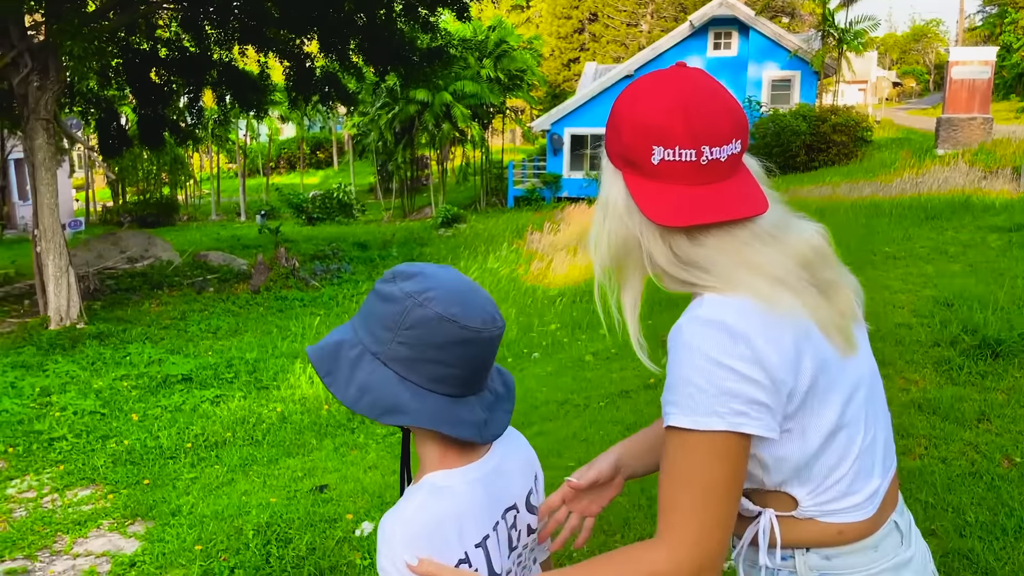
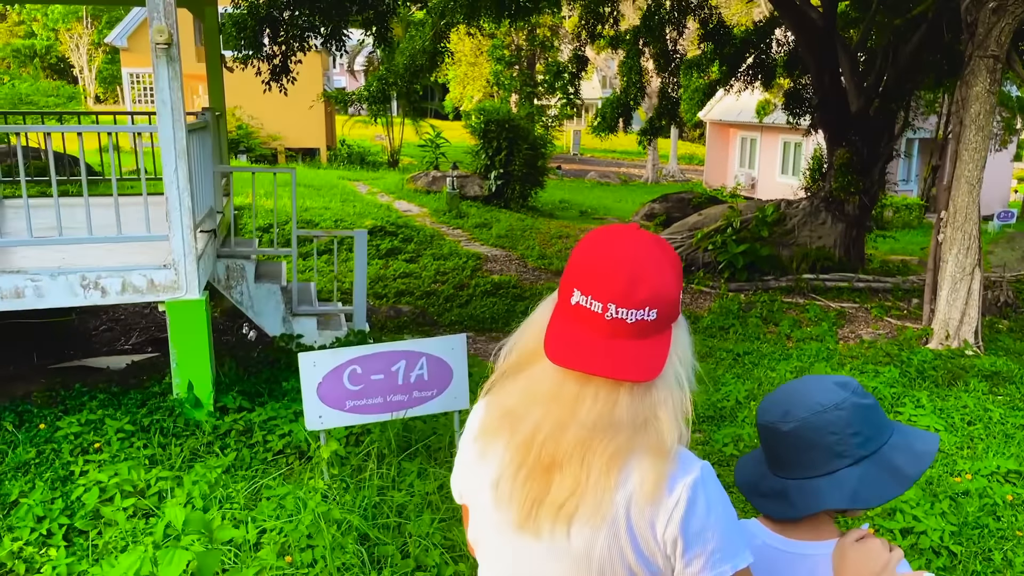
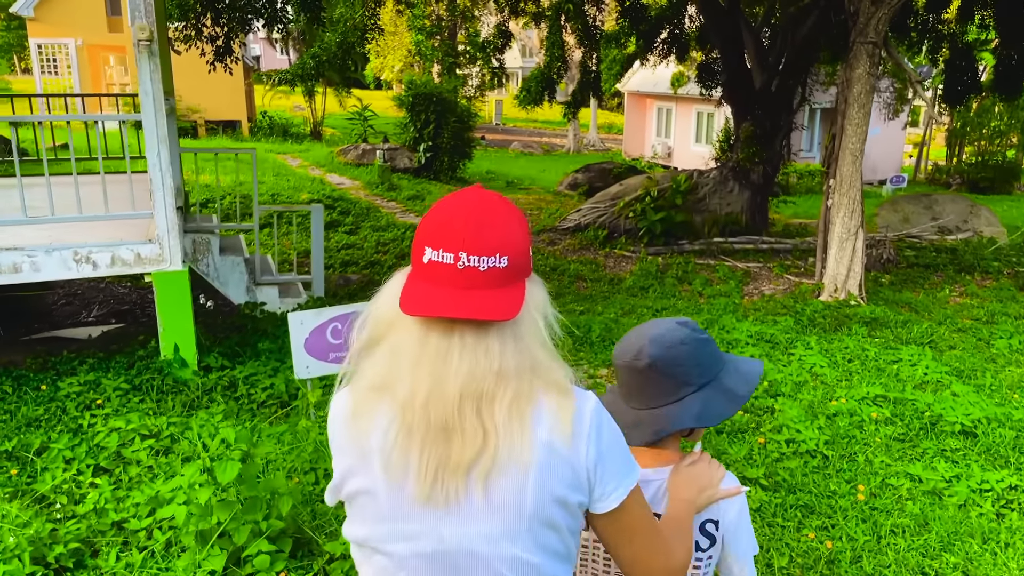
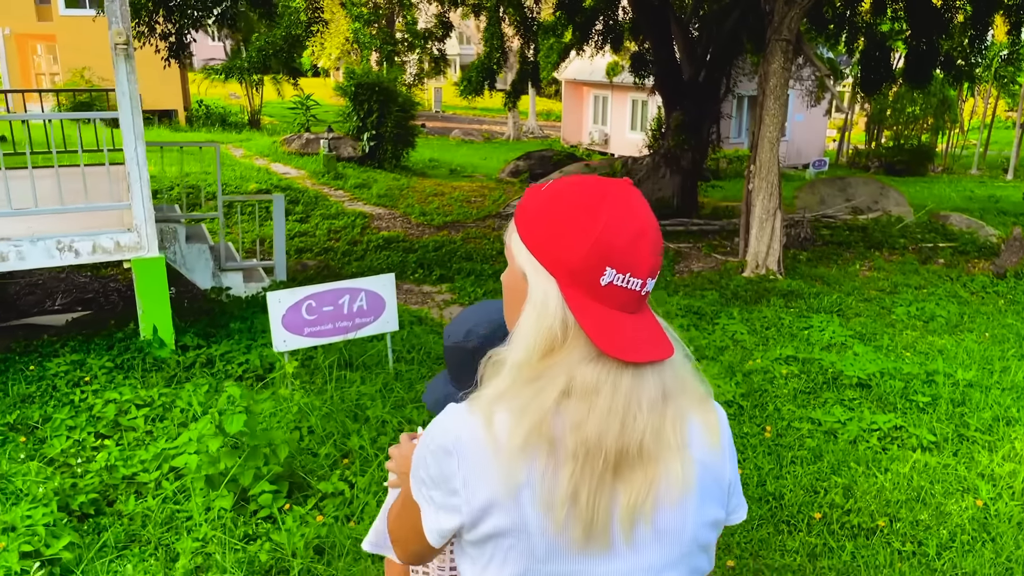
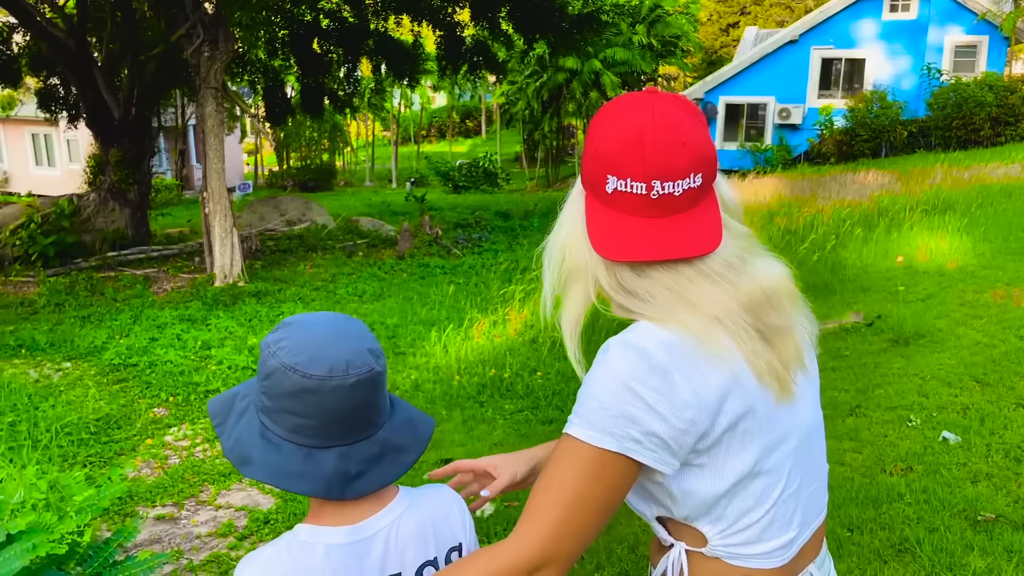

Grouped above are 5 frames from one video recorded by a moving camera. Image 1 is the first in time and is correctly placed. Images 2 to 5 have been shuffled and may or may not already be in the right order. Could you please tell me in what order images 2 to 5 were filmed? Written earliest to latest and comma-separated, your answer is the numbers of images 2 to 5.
5, 4, 3, 2
